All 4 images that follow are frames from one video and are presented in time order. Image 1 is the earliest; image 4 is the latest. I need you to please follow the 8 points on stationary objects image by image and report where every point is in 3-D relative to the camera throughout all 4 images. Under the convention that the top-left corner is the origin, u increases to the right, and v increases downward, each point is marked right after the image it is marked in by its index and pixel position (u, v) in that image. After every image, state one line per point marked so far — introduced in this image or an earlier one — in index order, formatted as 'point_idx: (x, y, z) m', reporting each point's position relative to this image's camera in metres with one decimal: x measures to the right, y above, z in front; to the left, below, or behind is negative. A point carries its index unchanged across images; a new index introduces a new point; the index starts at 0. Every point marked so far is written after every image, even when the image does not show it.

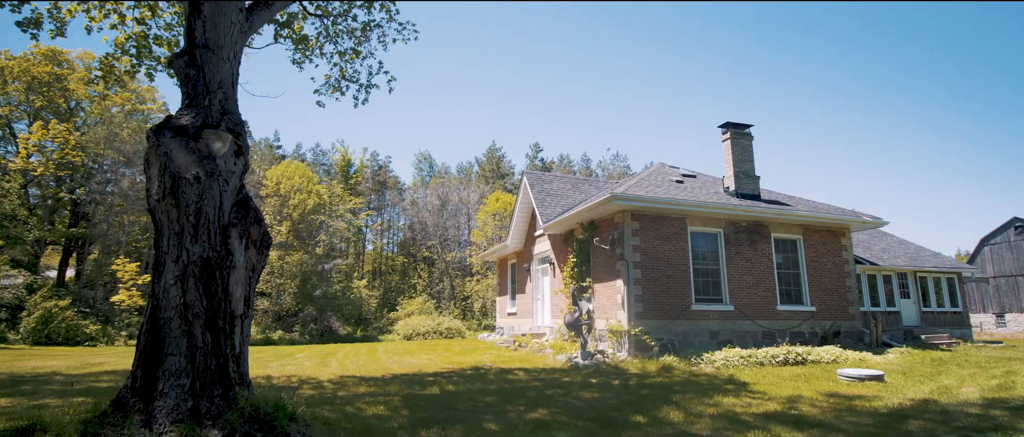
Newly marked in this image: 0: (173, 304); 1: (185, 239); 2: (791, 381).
0: (-2.5, -0.6, +3.7) m
1: (-2.4, -0.2, +3.8) m
2: (+4.9, -2.8, +8.7) m
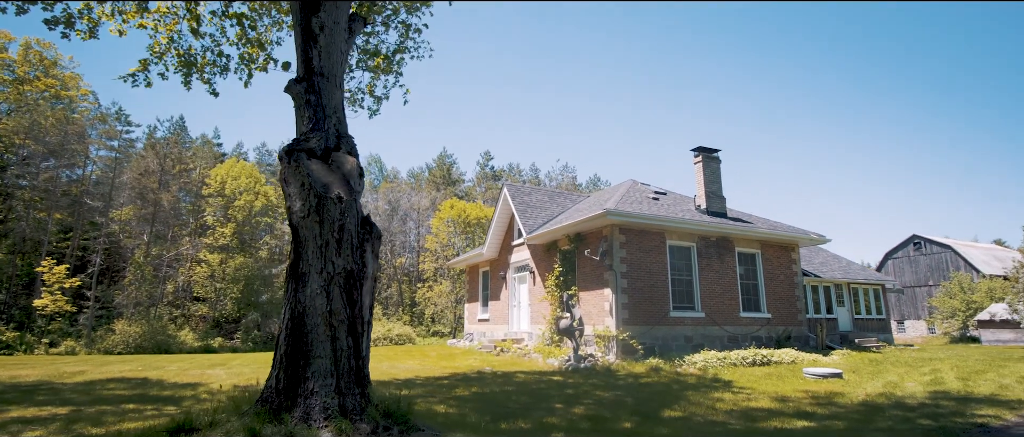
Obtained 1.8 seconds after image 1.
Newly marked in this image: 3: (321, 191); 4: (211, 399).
0: (-1.6, -0.8, +4.1) m
1: (-1.5, -0.3, +4.2) m
2: (+5.1, -3.2, +9.9) m
3: (-1.6, +0.2, +4.2) m
4: (-4.0, -2.5, +6.7) m
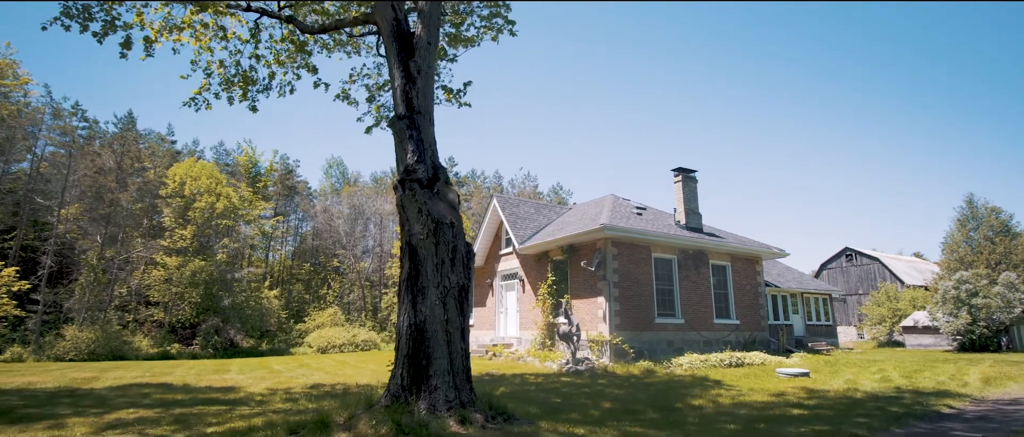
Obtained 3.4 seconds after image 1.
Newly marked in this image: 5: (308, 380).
0: (-0.7, -1.0, +4.8) m
1: (-0.7, -0.5, +4.9) m
2: (+5.3, -3.6, +11.2) m
3: (-0.7, 0.0, +5.0) m
4: (-3.5, -2.6, +7.2) m
5: (-4.3, -3.4, +10.5) m
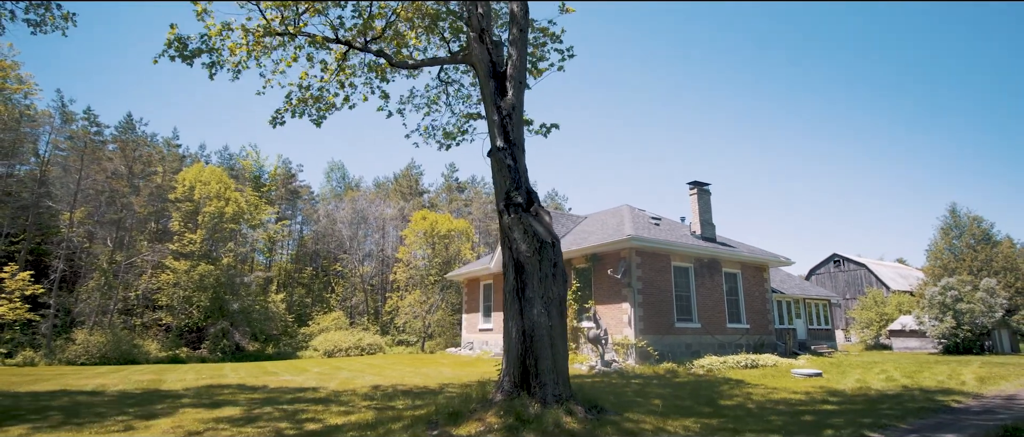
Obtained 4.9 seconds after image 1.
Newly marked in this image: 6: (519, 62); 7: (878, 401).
0: (+0.4, -1.2, +5.7) m
1: (+0.4, -0.7, +5.8) m
2: (+6.2, -3.9, +12.2) m
3: (+0.3, -0.2, +5.8) m
4: (-2.4, -2.9, +8.0) m
5: (-3.4, -3.7, +11.3) m
6: (+0.1, +2.1, +6.8) m
7: (+6.1, -3.1, +8.4) m
